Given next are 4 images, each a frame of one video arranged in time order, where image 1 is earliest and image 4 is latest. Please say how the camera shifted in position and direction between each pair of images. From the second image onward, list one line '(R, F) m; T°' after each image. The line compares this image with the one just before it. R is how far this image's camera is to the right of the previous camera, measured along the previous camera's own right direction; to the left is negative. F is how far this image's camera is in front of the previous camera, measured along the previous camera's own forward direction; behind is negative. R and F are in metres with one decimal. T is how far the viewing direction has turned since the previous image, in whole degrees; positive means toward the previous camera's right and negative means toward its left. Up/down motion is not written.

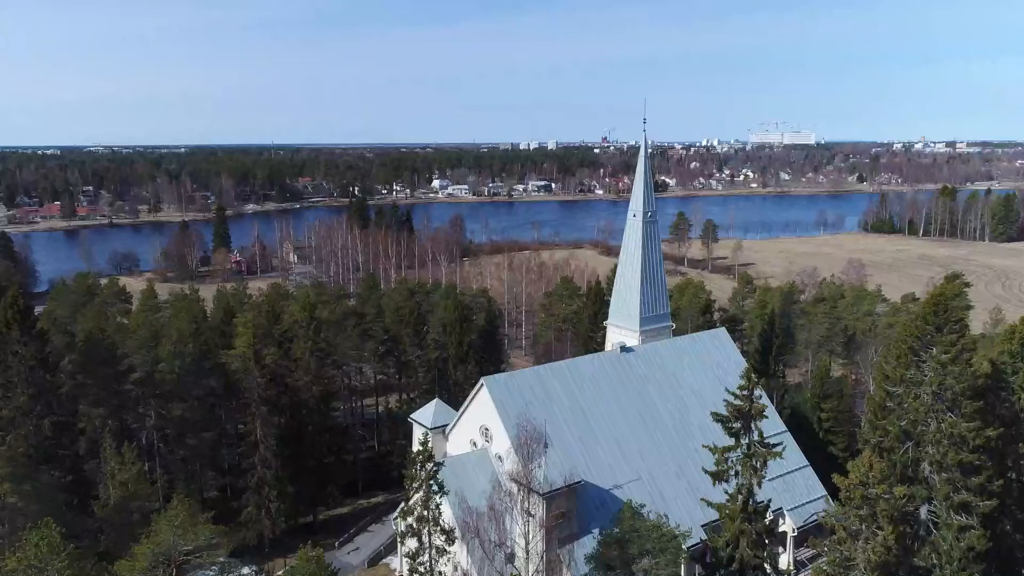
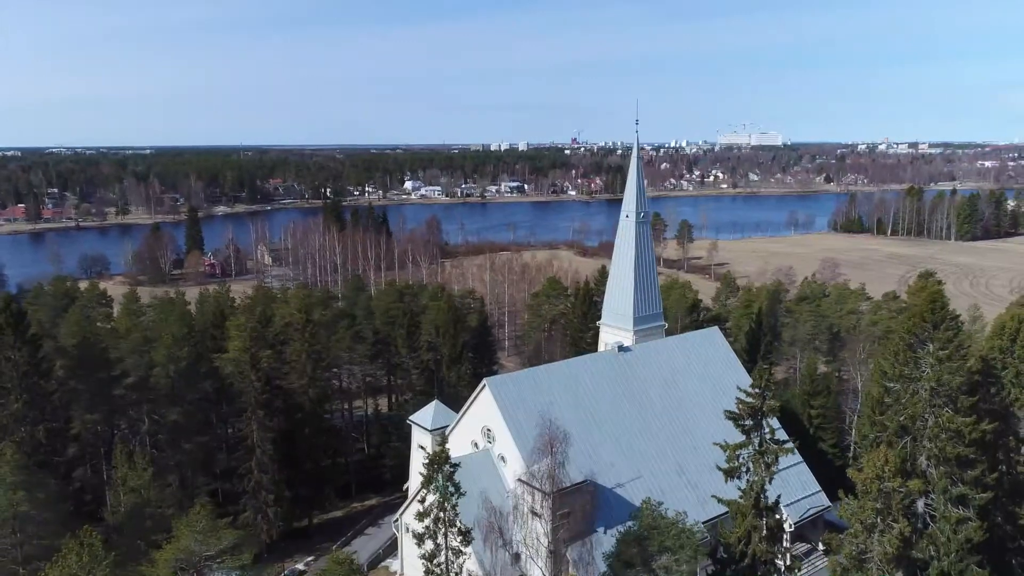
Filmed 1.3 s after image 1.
(-0.7, 0.0) m; +2°
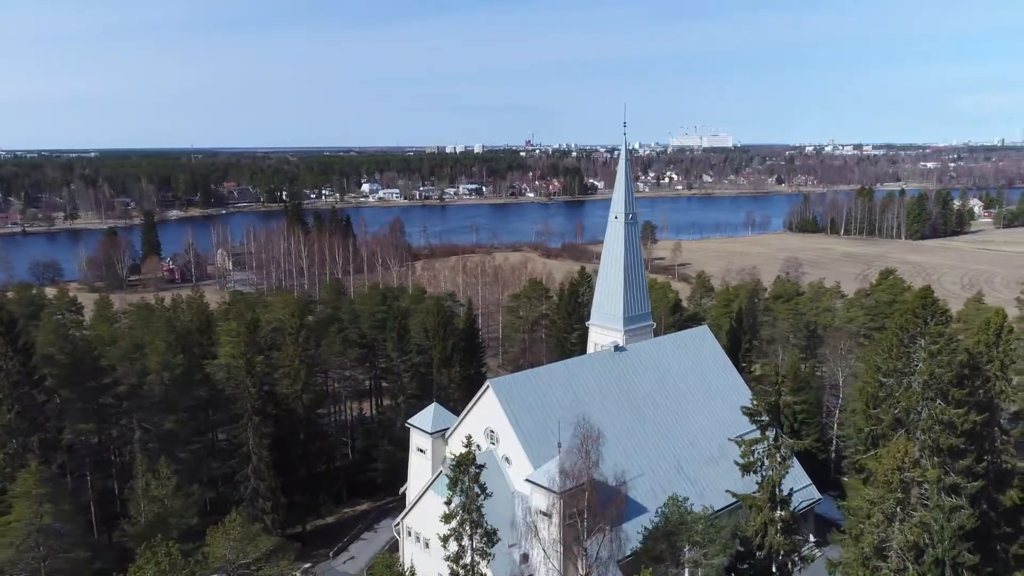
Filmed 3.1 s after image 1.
(-1.1, -0.1) m; +3°
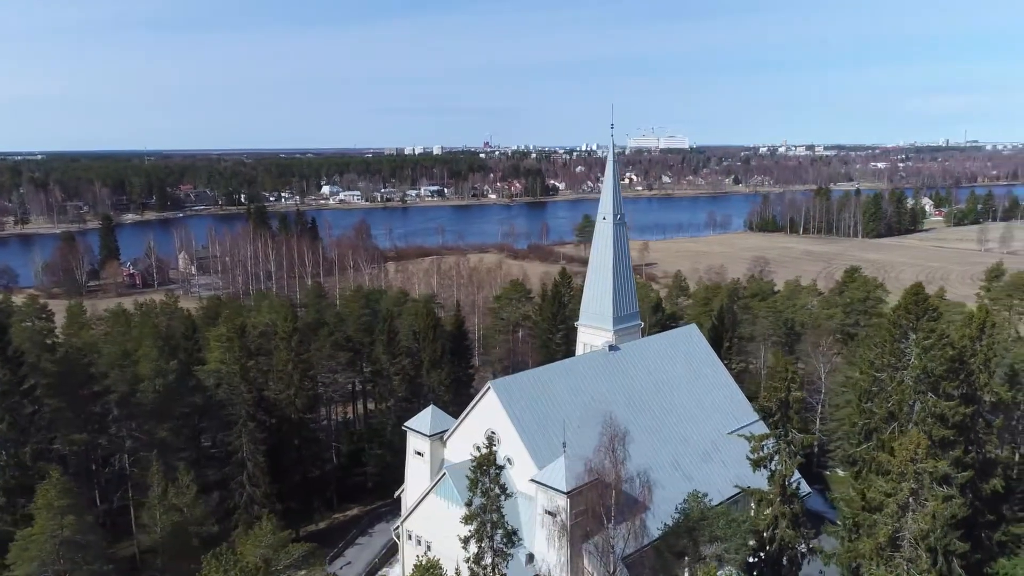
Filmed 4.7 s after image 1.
(-1.0, -0.1) m; +3°
